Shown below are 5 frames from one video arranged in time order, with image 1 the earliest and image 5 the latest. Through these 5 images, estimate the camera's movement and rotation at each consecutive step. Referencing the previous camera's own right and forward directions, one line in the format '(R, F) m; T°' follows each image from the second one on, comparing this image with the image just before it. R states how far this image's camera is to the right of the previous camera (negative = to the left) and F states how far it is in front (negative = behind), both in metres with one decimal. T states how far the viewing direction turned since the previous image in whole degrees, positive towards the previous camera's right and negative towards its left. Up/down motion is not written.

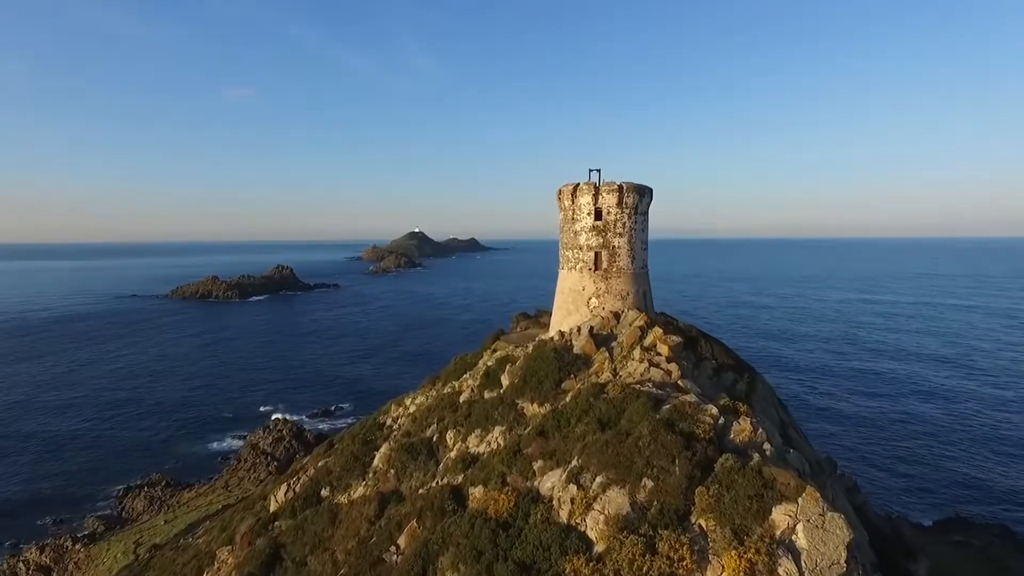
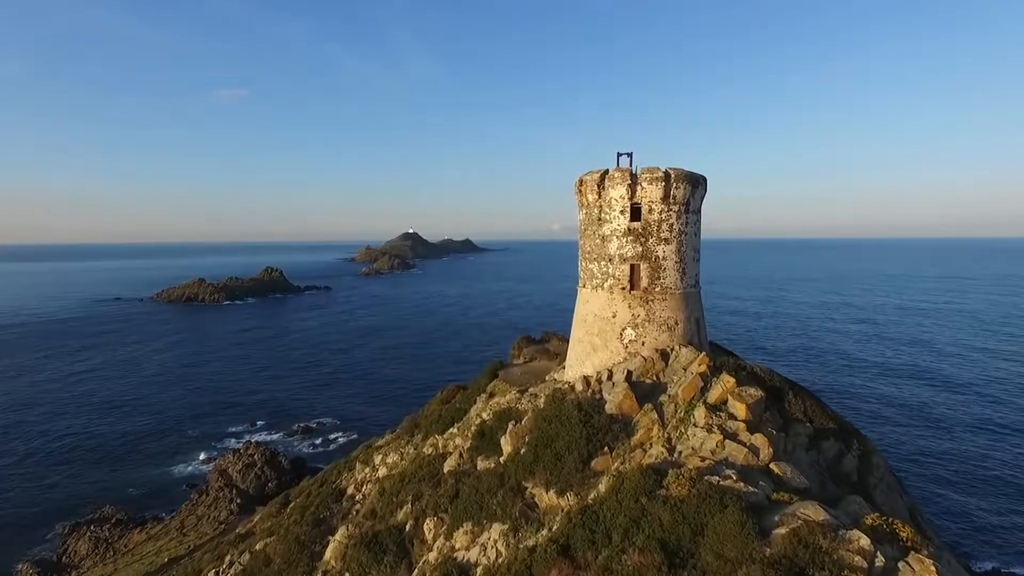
(-0.2, +4.7) m; +1°
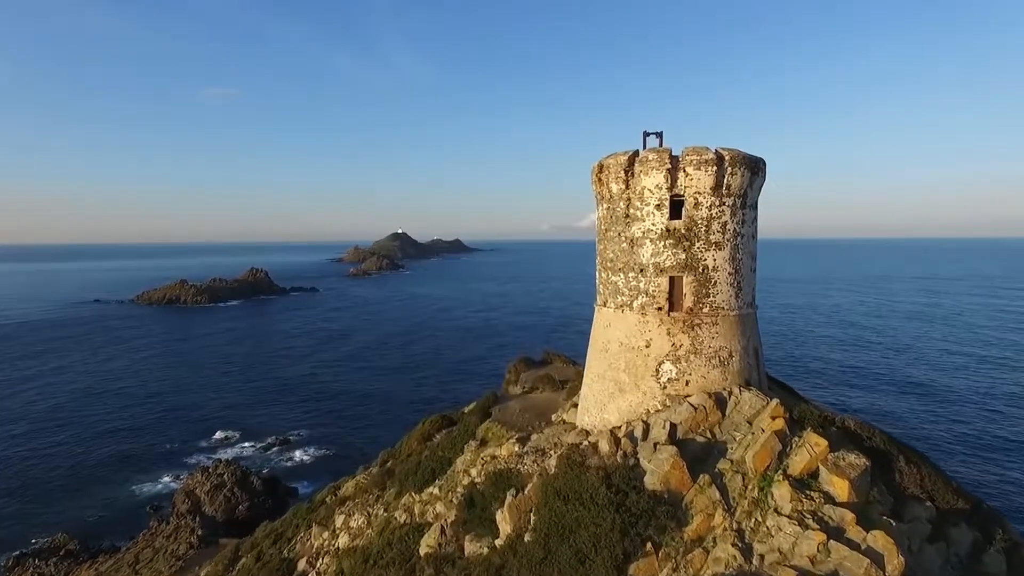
(-0.1, +3.1) m; +1°
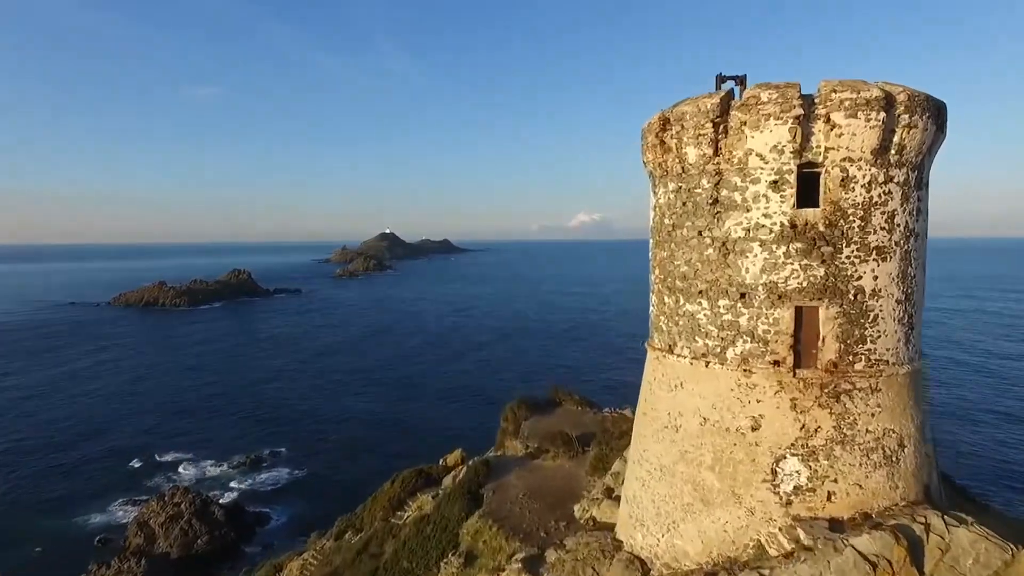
(-0.2, +4.0) m; +1°
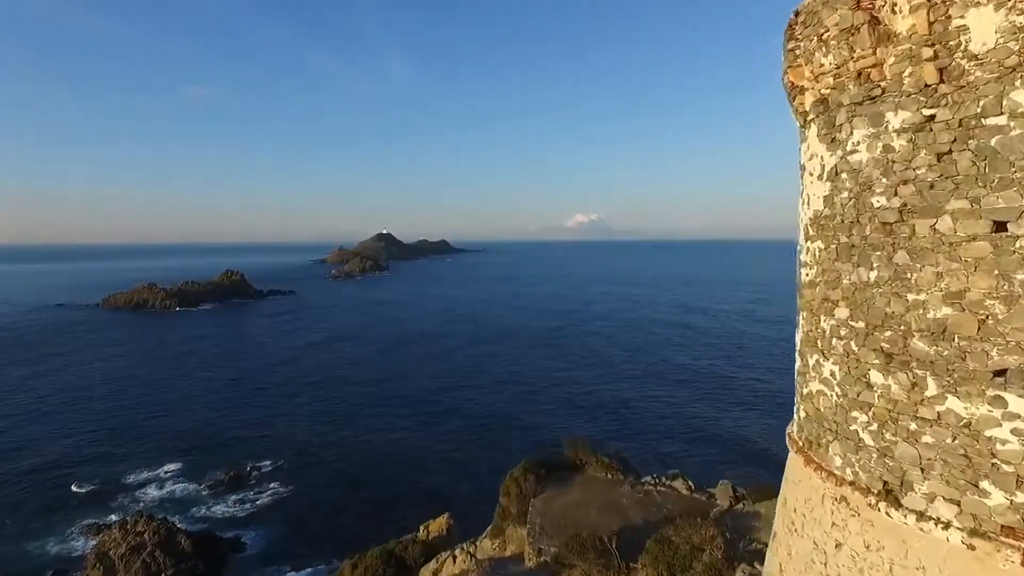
(-0.1, +3.4) m; 0°
